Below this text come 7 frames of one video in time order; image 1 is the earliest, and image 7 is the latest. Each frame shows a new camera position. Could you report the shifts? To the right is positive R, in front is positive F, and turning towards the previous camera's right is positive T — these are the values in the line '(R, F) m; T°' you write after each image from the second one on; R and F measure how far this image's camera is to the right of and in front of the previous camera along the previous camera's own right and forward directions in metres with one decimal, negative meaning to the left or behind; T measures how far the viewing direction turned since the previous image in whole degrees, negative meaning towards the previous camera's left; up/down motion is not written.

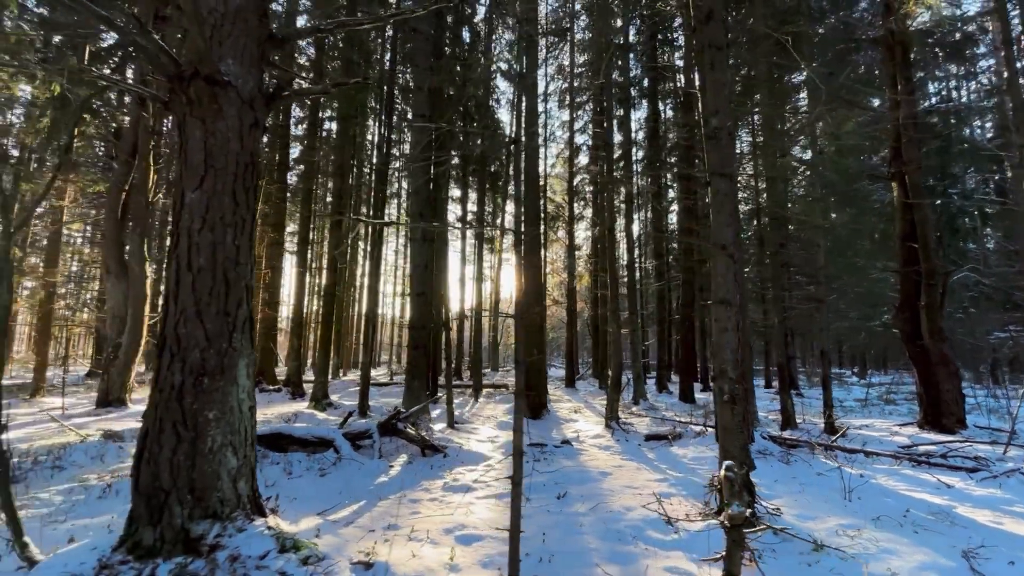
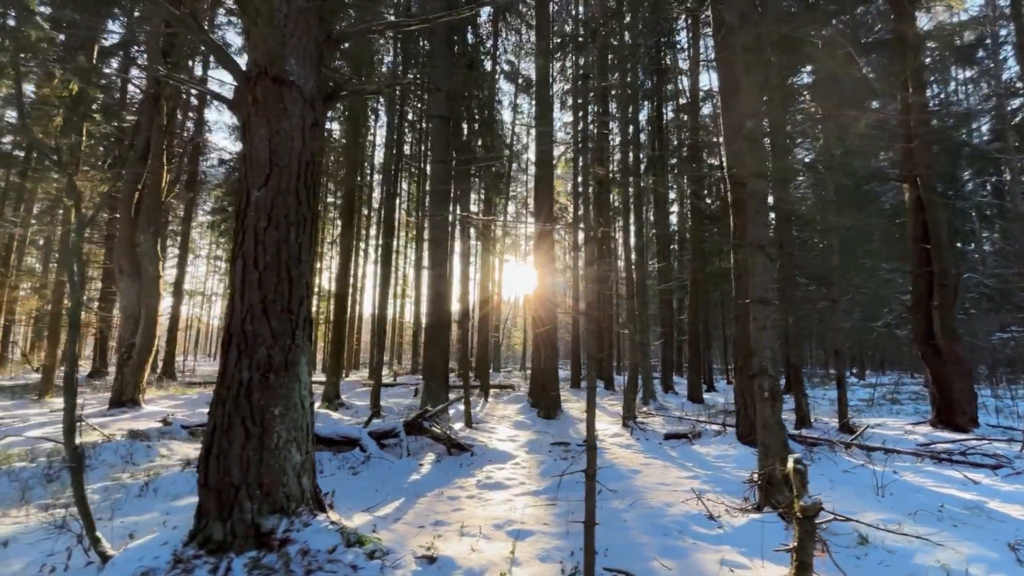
(-0.4, 0.0) m; +1°
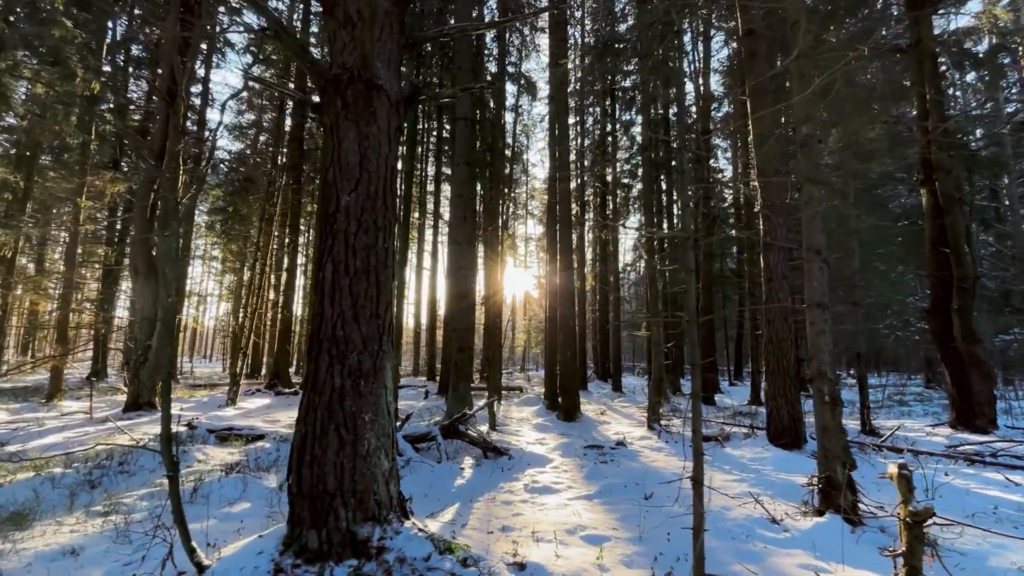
(-0.6, 0.0) m; +1°
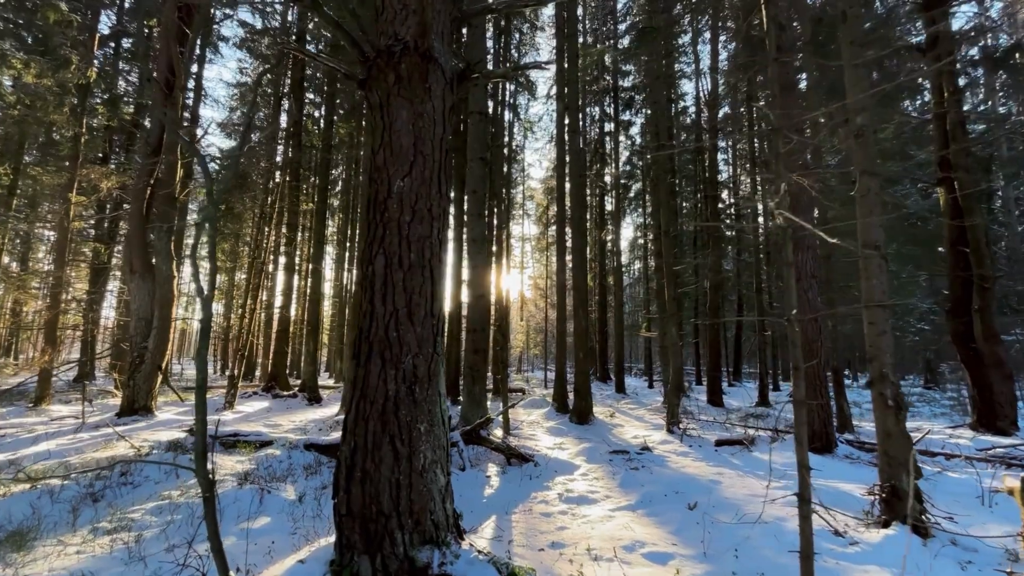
(-0.4, +0.3) m; +1°
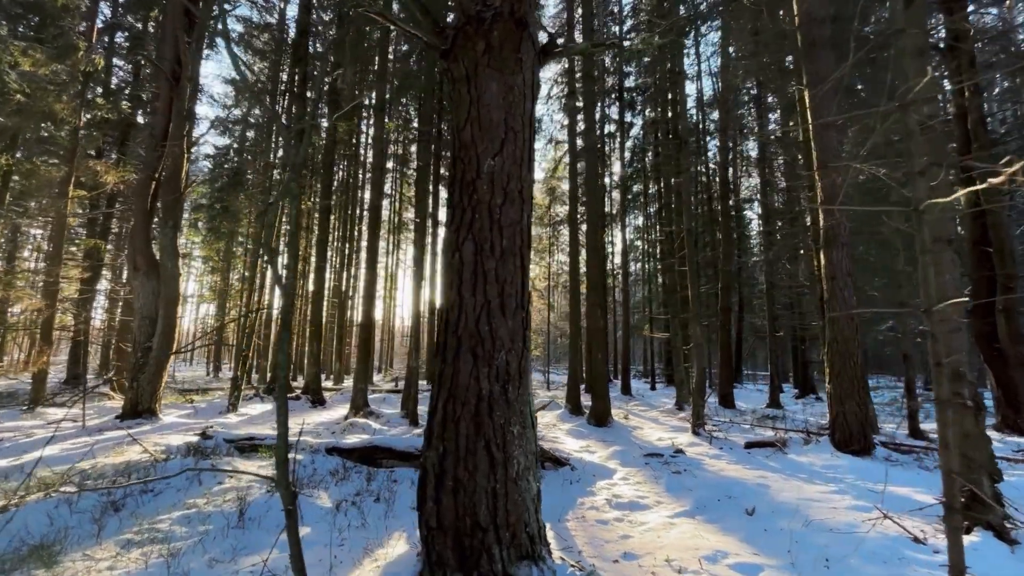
(-0.5, +0.3) m; +1°
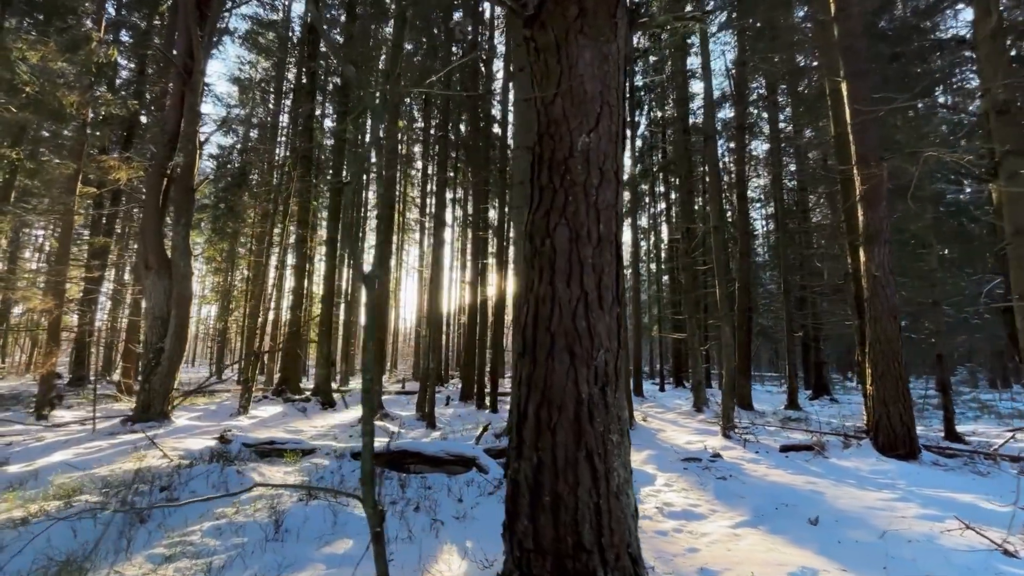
(-0.4, +0.3) m; 0°
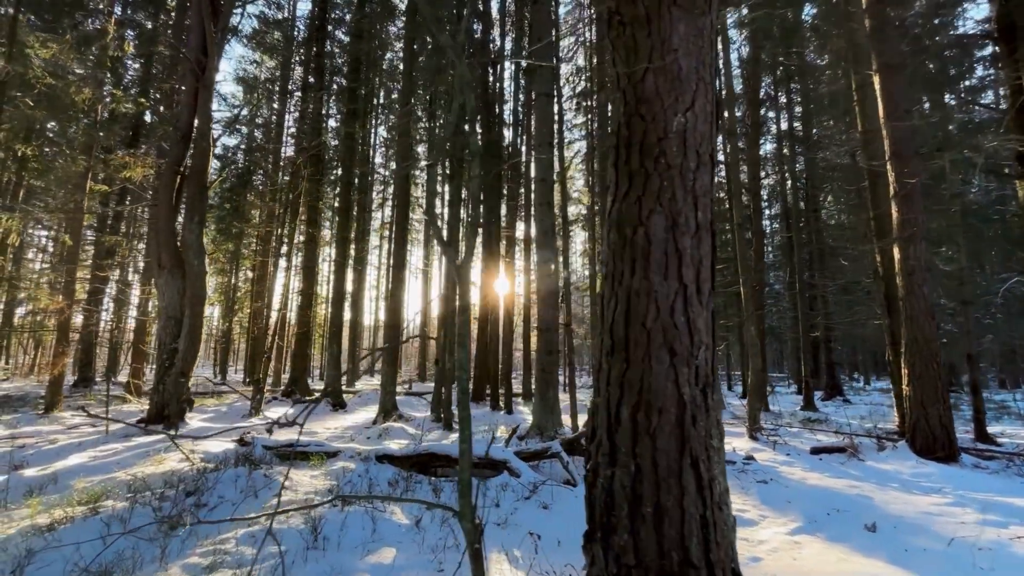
(-0.4, +0.2) m; 0°
